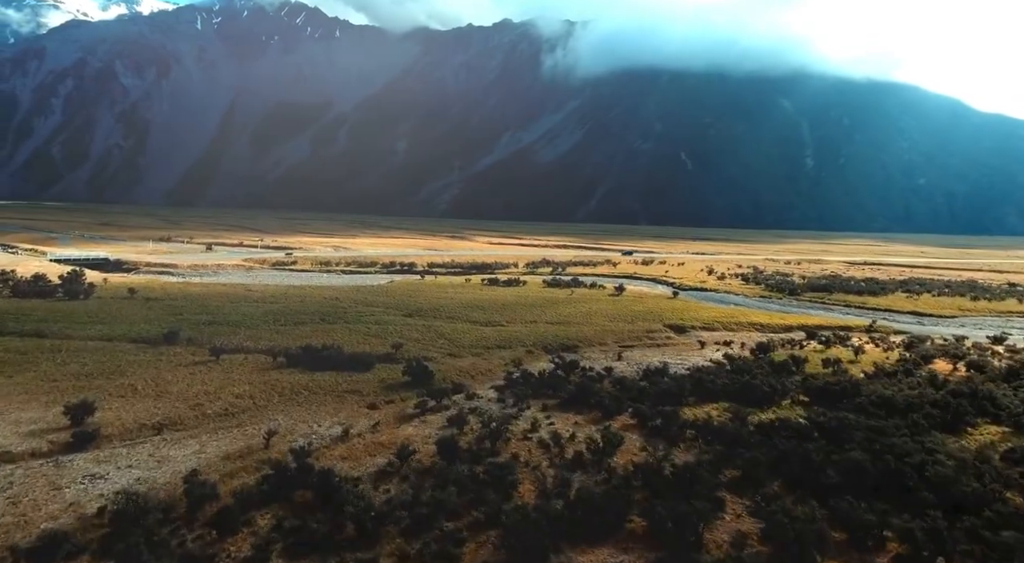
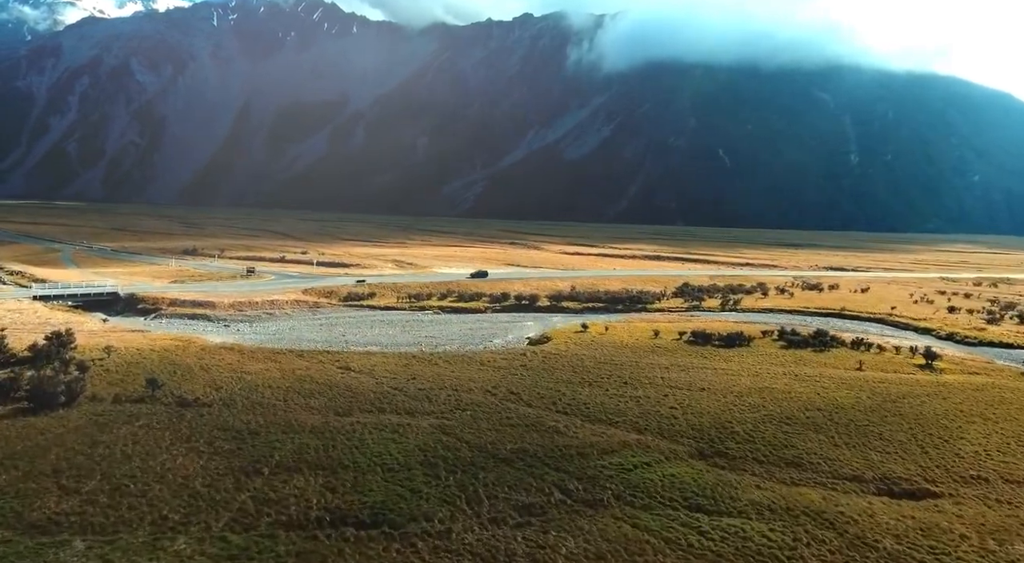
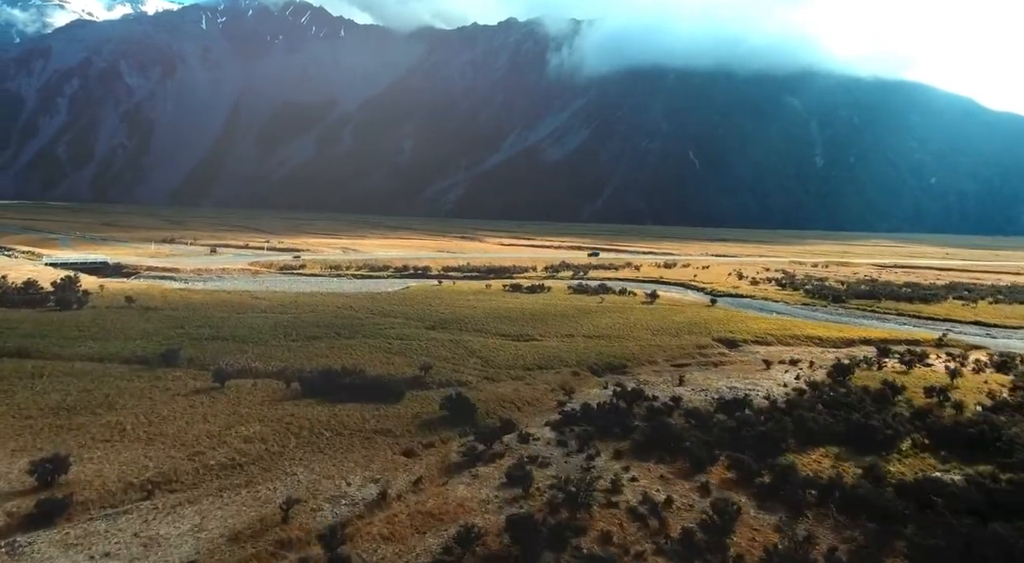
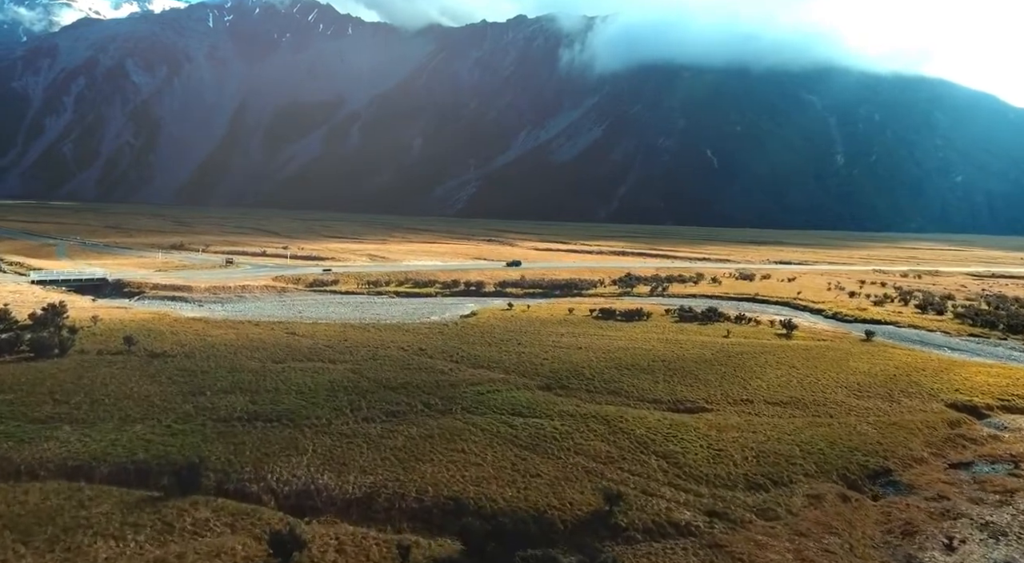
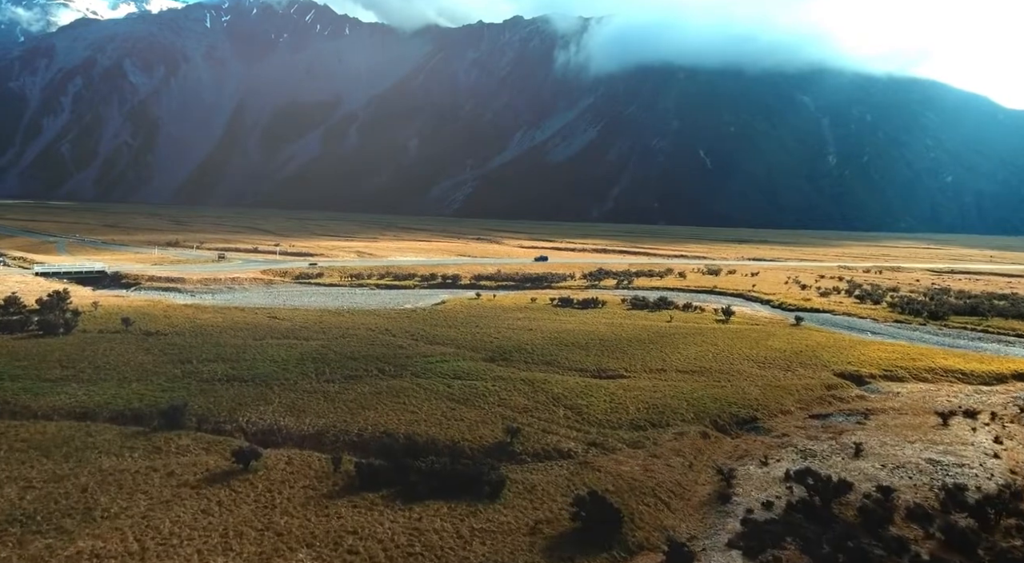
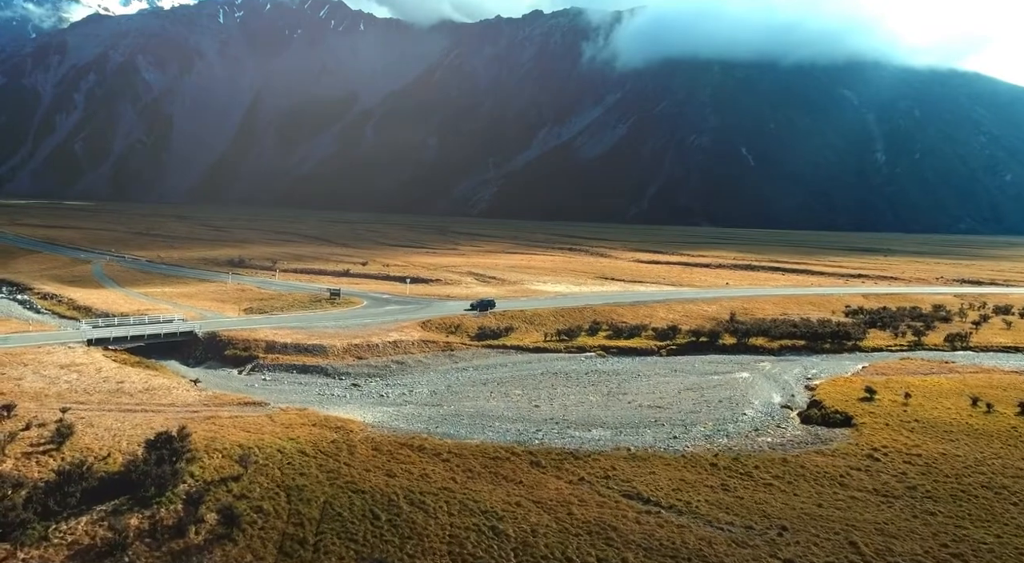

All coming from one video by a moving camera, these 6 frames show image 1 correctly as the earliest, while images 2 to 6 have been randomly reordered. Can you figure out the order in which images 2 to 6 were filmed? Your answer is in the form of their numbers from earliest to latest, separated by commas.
3, 5, 4, 2, 6
